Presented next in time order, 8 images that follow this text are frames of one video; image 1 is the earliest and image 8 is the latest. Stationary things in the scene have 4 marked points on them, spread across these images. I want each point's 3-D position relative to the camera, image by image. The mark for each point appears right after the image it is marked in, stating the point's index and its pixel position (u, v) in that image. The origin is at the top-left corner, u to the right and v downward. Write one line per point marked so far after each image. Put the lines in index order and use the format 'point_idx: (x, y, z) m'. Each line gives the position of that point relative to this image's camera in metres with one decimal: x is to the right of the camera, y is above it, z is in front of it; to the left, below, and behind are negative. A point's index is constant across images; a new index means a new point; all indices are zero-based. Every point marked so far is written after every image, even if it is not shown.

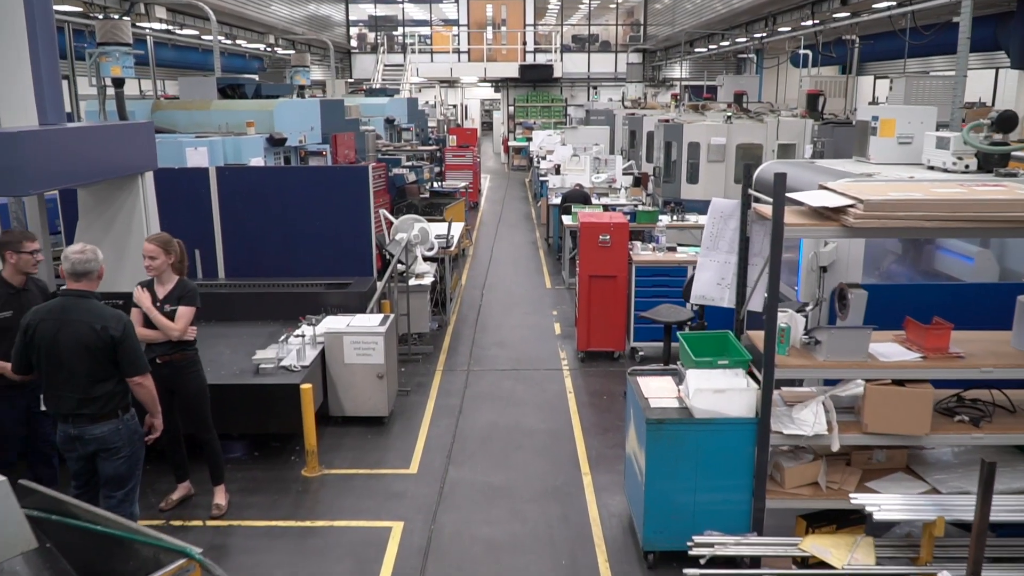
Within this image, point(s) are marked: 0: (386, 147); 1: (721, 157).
0: (-1.7, +2.0, +12.3) m
1: (+2.2, +1.4, +9.2) m
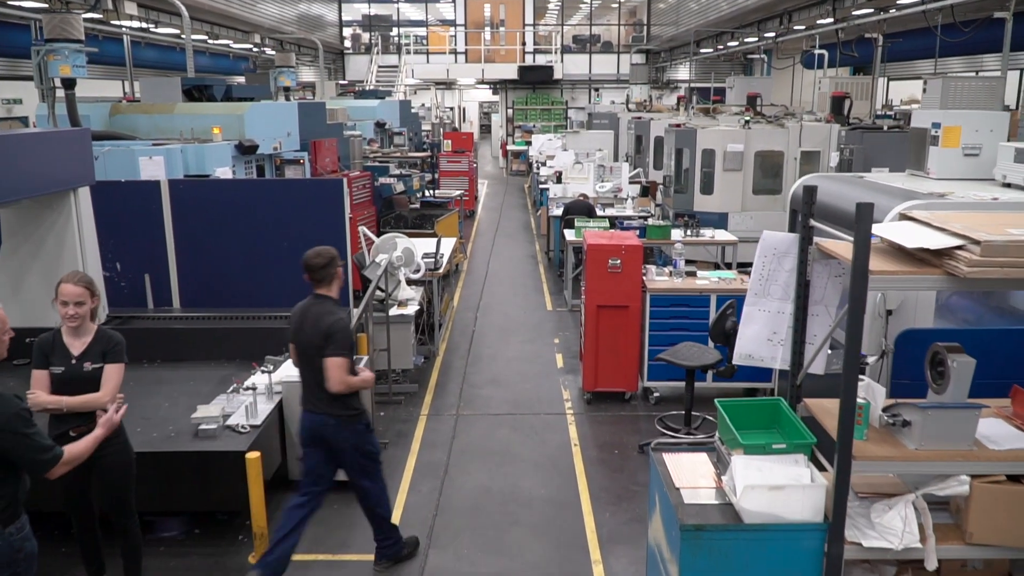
0: (-1.8, +1.8, +11.5) m
1: (+2.2, +1.2, +8.4) m
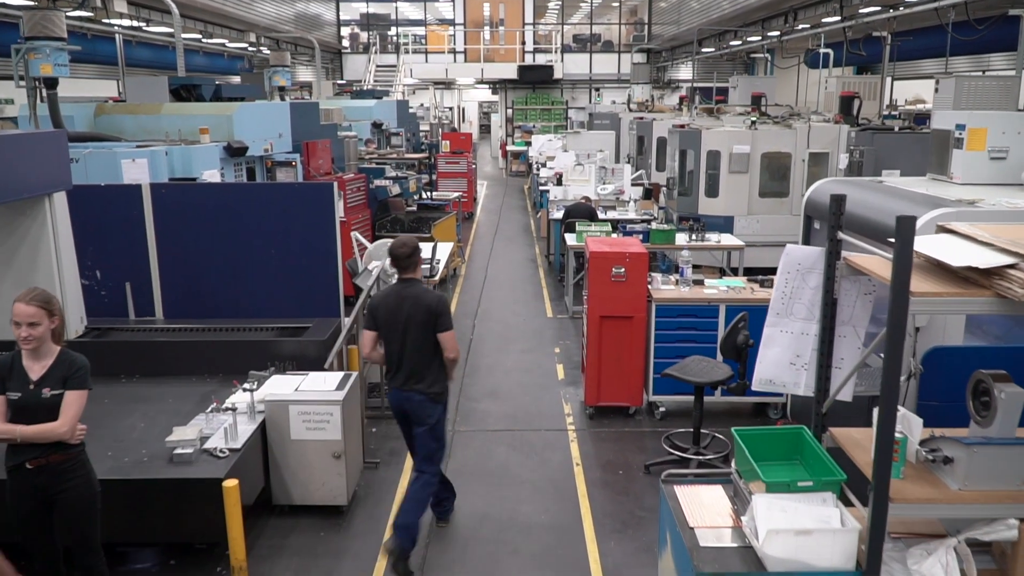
0: (-1.8, +1.7, +11.3) m
1: (+2.2, +1.1, +8.2) m
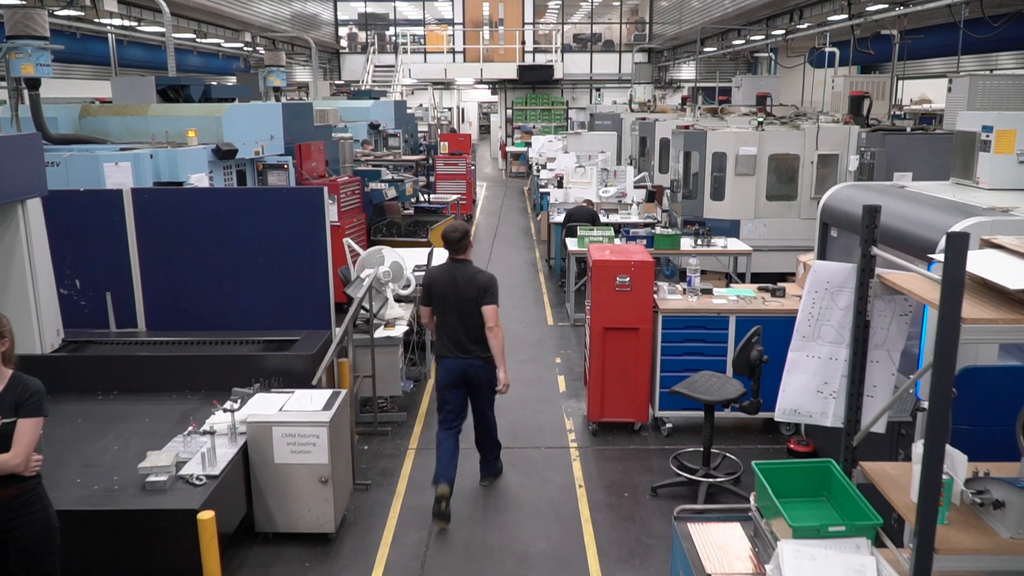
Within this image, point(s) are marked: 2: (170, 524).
0: (-1.8, +1.7, +11.0) m
1: (+2.2, +1.1, +7.9) m
2: (-1.2, -0.8, +3.1) m
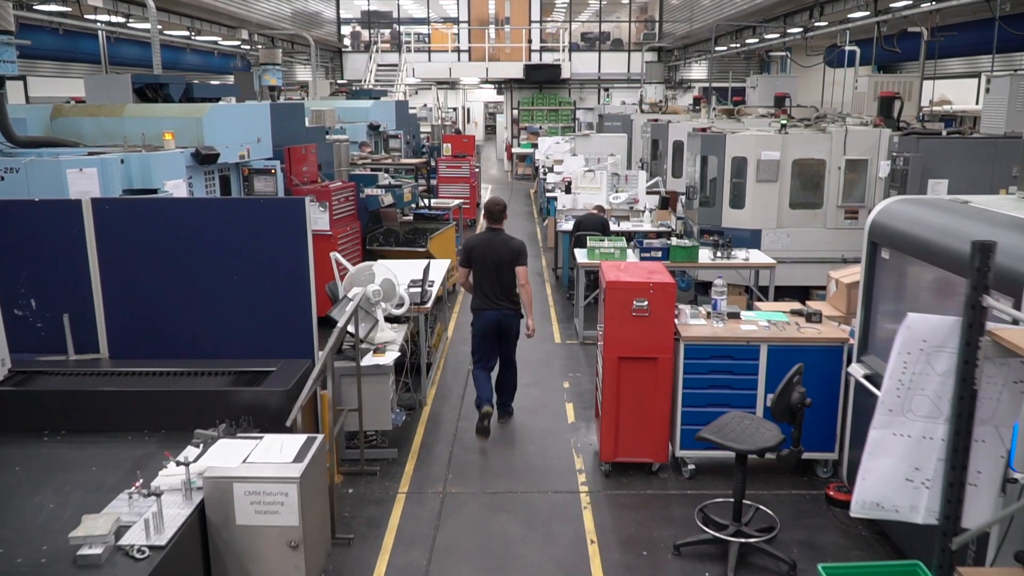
0: (-1.7, +1.6, +10.5) m
1: (+2.2, +0.9, +7.4) m
2: (-1.2, -0.9, +2.6) m
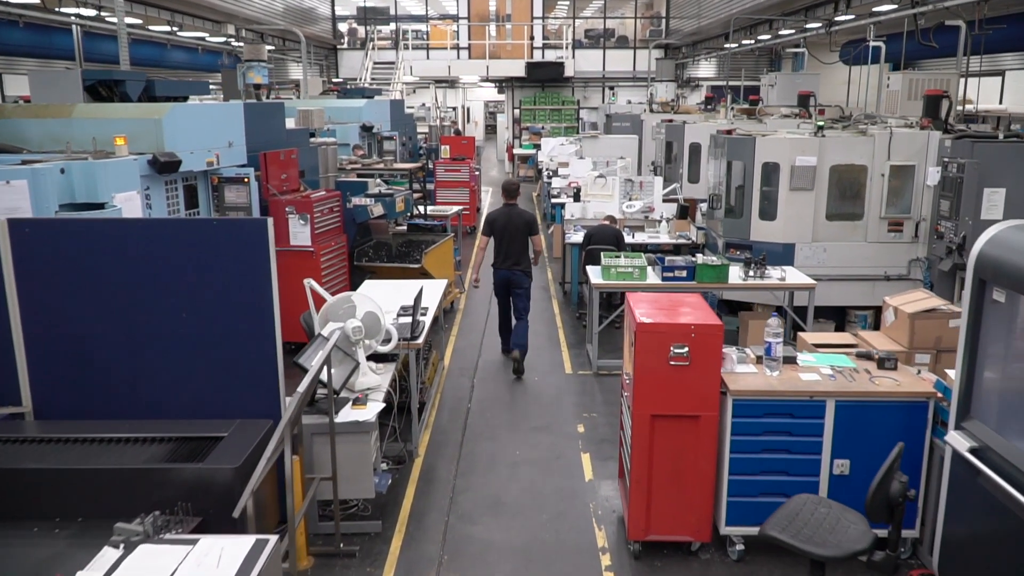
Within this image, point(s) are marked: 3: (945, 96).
0: (-1.7, +1.4, +9.7) m
1: (+2.2, +0.8, +6.6) m
2: (-1.2, -1.1, +1.8) m
3: (+3.4, +1.5, +6.9) m
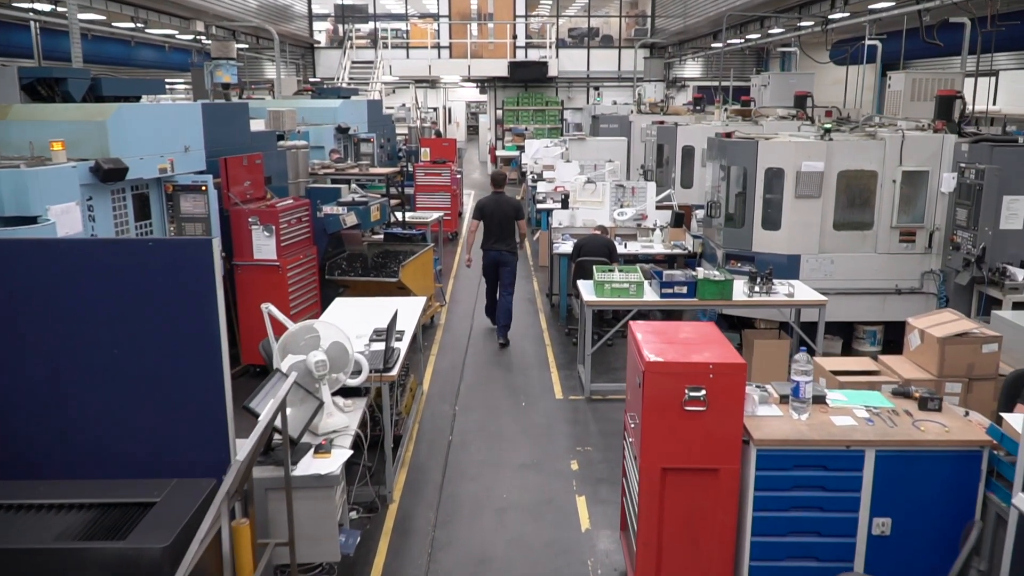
0: (-1.8, +1.3, +9.2) m
1: (+2.1, +0.7, +6.1) m
2: (-1.2, -1.2, +1.2) m
3: (+3.3, +1.4, +6.5) m
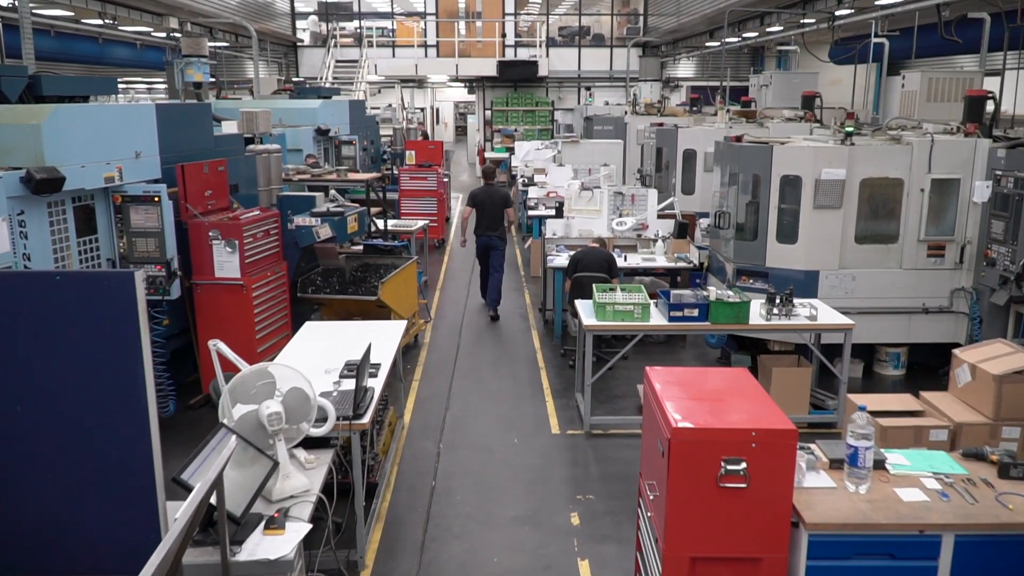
0: (-1.9, +1.2, +8.6) m
1: (+2.1, +0.6, +5.6) m
2: (-1.2, -1.4, +0.7) m
3: (+3.2, +1.3, +6.0) m
